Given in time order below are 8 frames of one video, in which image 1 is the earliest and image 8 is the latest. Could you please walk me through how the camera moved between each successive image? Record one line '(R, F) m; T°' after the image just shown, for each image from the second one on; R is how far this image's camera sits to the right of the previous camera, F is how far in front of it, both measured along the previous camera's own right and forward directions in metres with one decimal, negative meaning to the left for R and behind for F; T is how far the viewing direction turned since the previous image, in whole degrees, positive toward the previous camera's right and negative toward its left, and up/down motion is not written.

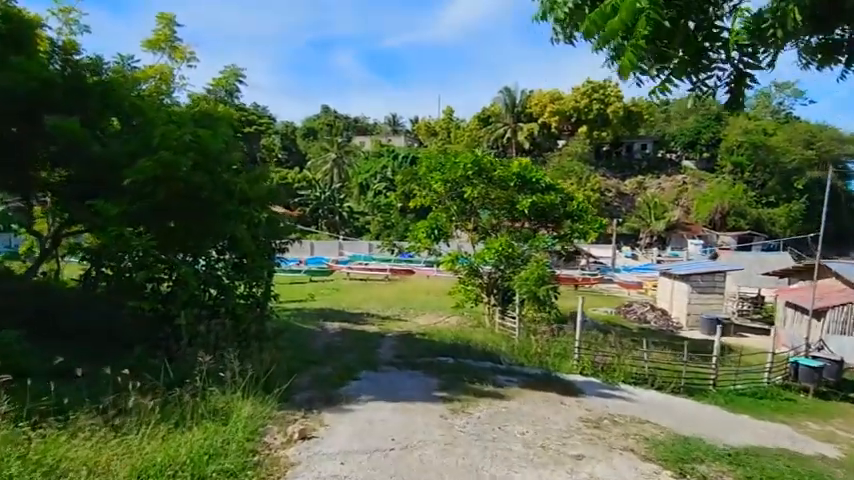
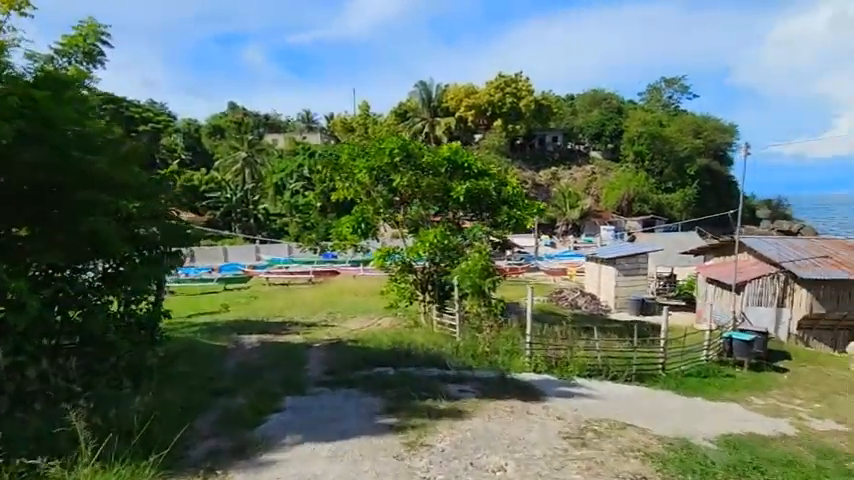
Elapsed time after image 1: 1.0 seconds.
(-0.2, +1.9) m; +10°
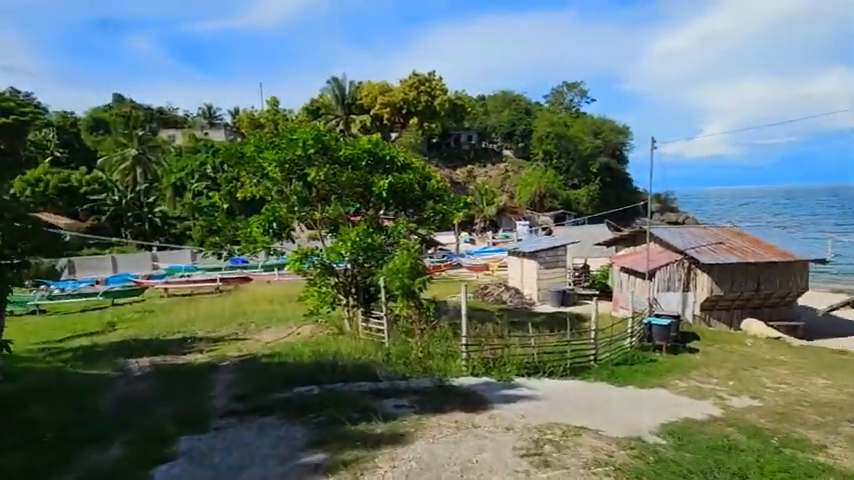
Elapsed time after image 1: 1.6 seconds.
(-0.2, +1.2) m; +10°
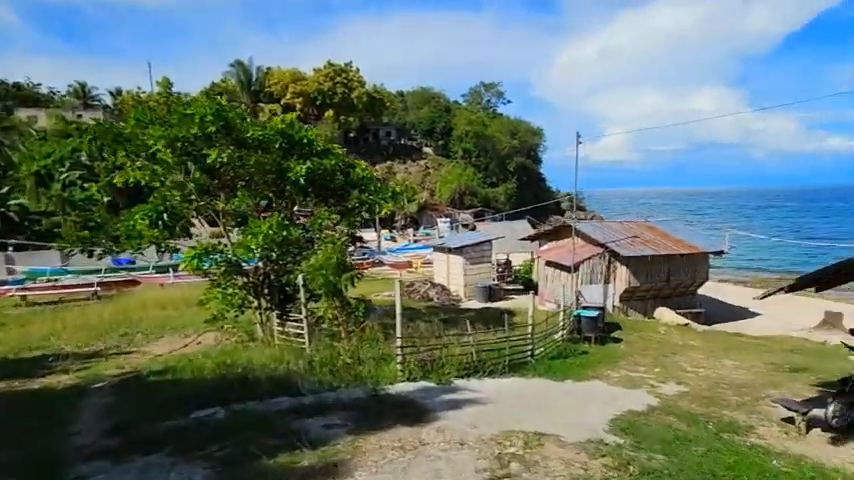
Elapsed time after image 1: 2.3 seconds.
(-0.3, +1.3) m; +11°
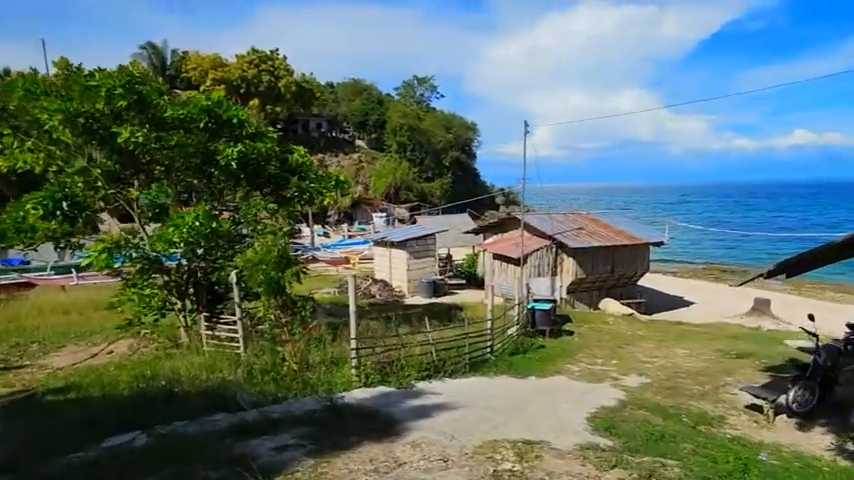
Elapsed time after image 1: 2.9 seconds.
(-0.5, +1.1) m; +8°
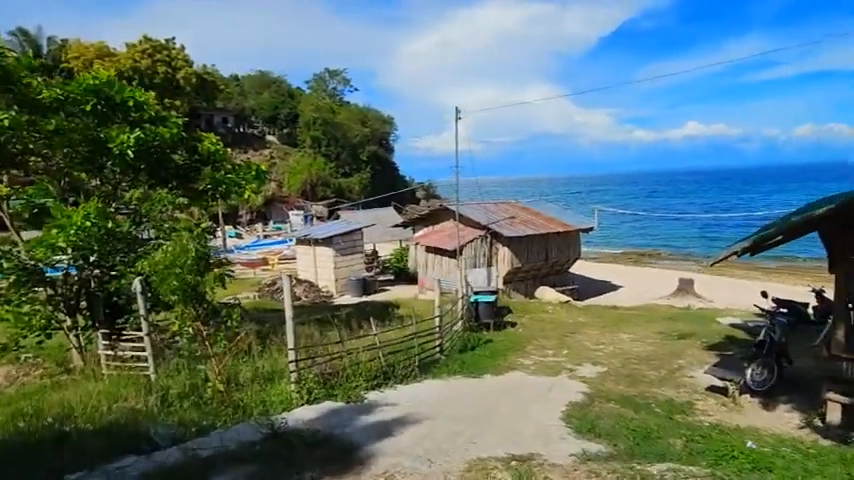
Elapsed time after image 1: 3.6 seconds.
(-0.6, +1.3) m; +10°
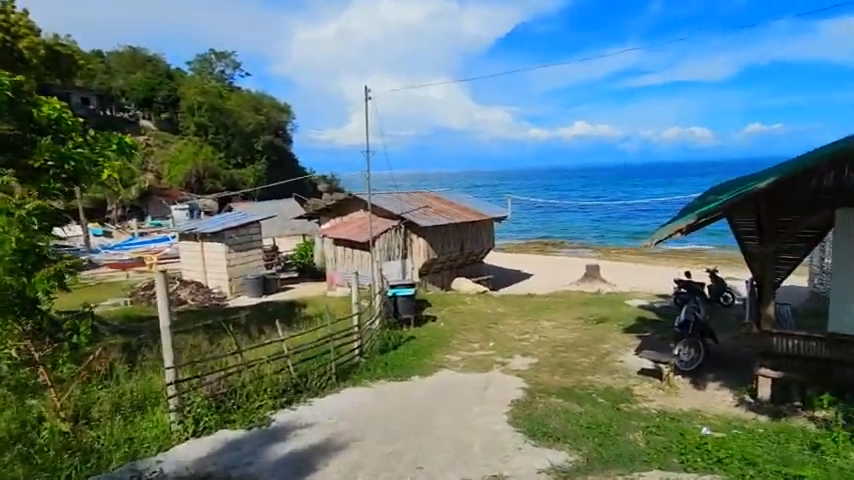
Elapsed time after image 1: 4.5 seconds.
(-0.3, +1.4) m; +12°
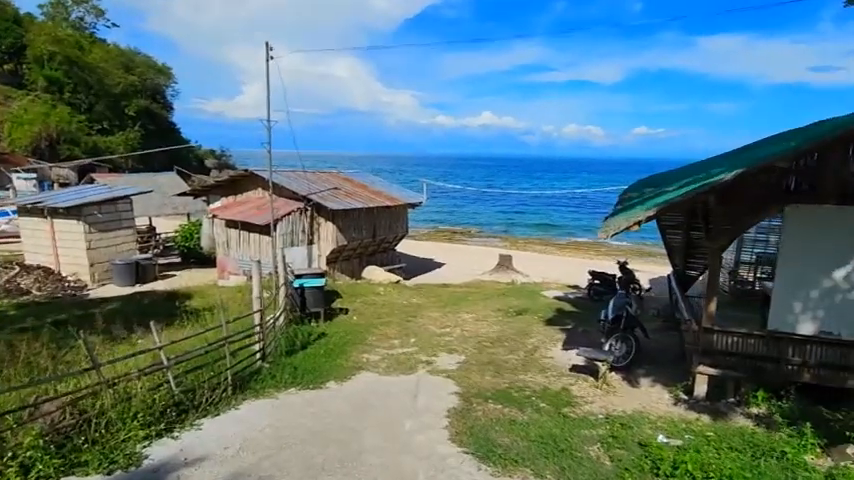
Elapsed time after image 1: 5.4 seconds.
(-0.4, +1.4) m; +13°
